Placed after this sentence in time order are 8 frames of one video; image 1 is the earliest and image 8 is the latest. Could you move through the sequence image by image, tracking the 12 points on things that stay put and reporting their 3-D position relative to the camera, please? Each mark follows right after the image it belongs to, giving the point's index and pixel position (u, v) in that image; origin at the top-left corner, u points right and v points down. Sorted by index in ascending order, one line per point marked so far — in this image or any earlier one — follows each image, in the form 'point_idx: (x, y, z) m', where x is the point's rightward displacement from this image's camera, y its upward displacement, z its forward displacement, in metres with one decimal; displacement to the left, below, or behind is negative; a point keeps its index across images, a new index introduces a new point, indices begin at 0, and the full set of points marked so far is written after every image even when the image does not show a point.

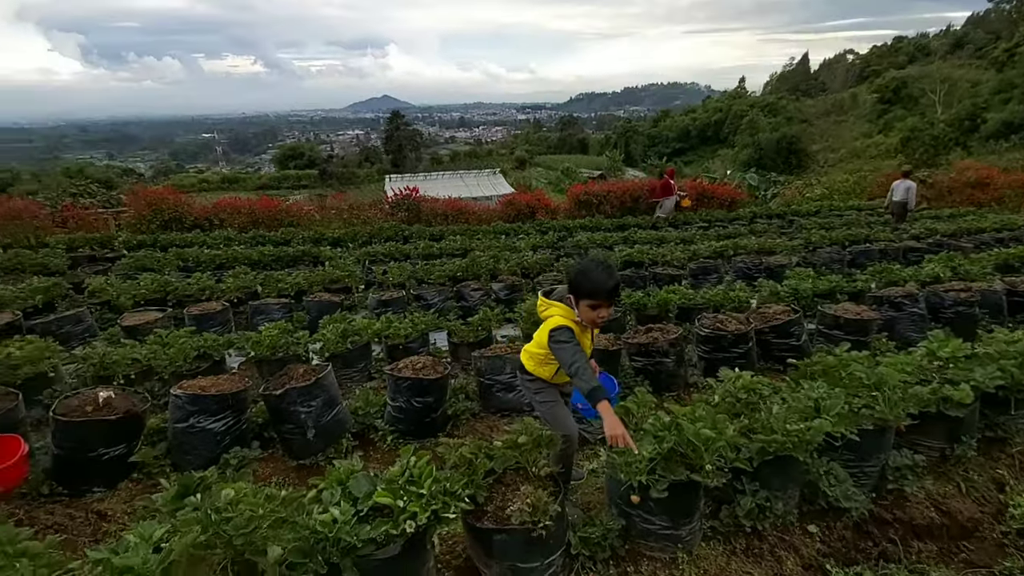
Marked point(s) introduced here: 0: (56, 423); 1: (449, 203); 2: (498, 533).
0: (-3.4, -1.0, +3.7) m
1: (-2.3, +3.0, +17.9) m
2: (-0.1, -1.3, +2.7) m
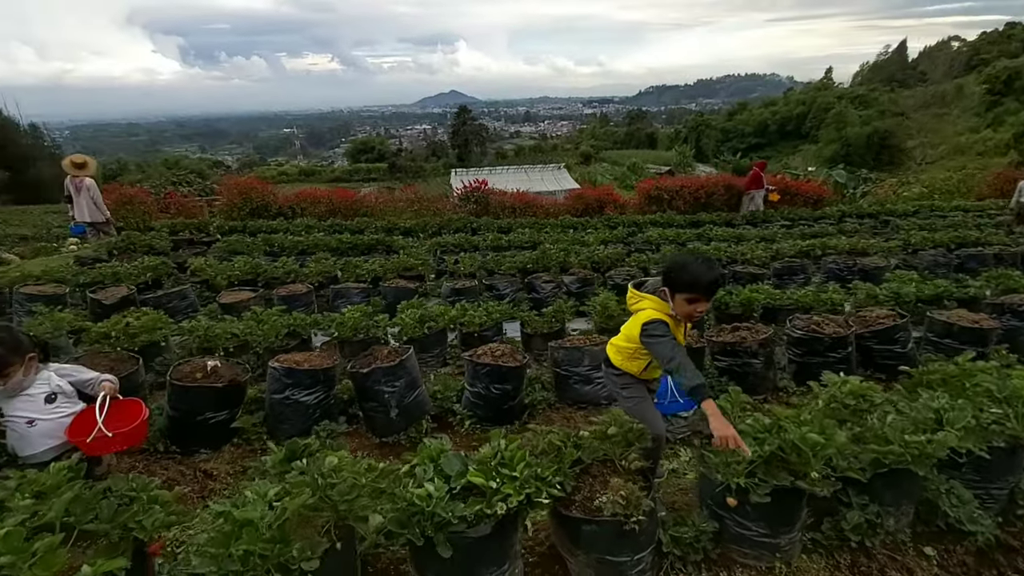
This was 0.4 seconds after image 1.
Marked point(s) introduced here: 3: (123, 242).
0: (-2.8, -0.8, +4.1) m
1: (+0.1, +3.3, +17.9) m
2: (+0.4, -1.2, +2.6) m
3: (-8.8, +1.0, +11.3) m
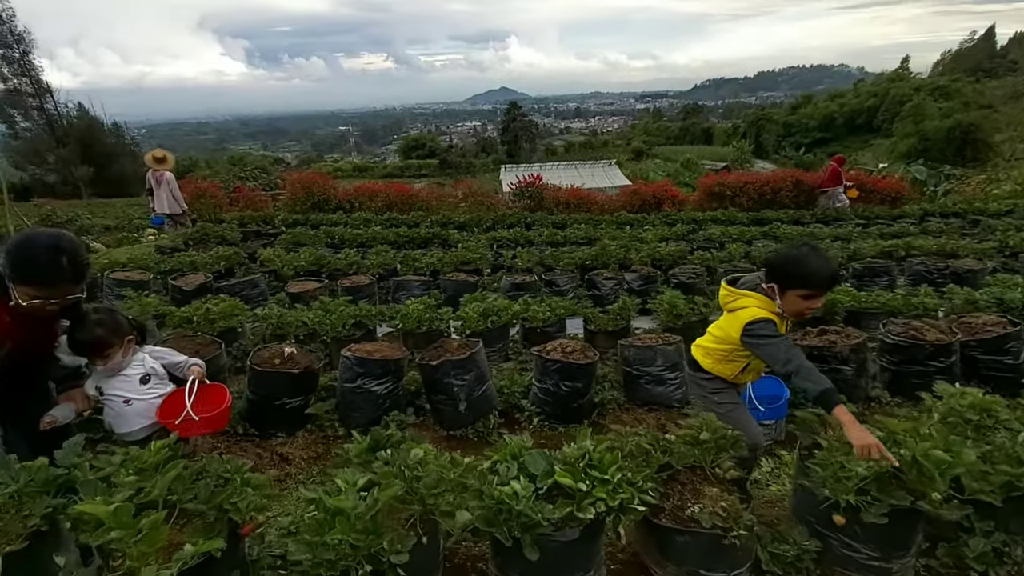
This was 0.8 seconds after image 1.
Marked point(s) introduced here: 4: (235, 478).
0: (-2.2, -0.7, +4.2) m
1: (+2.1, +3.4, +17.7) m
2: (+0.8, -1.2, +2.5) m
3: (-7.5, +1.3, +11.9) m
4: (-1.3, -0.9, +2.4) m
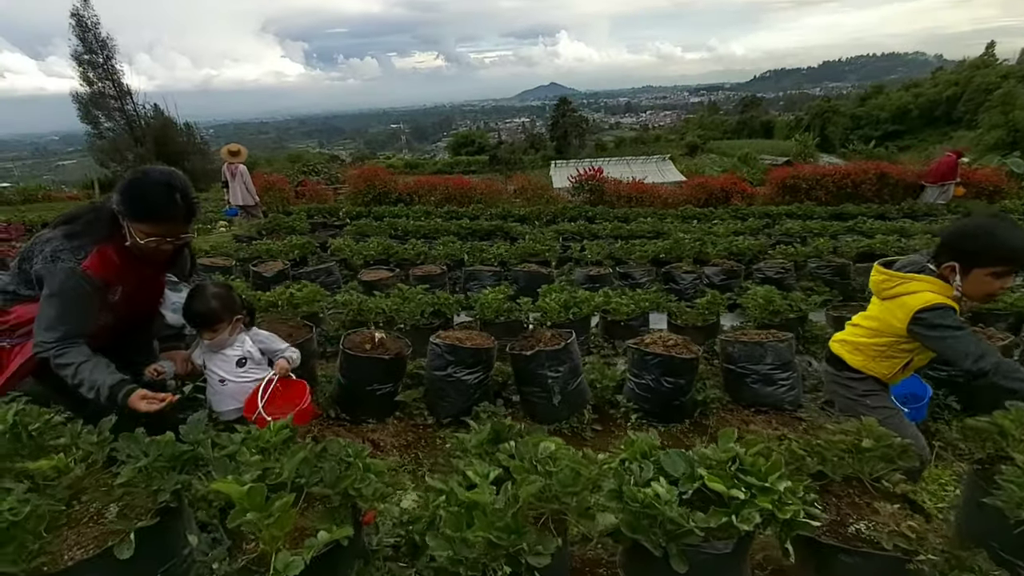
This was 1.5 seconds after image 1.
0: (-1.4, -0.5, +4.1) m
1: (+4.1, +3.5, +17.2) m
2: (+1.4, -1.1, +2.1) m
3: (-5.9, +1.6, +12.3) m
4: (-0.7, -0.8, +2.3) m
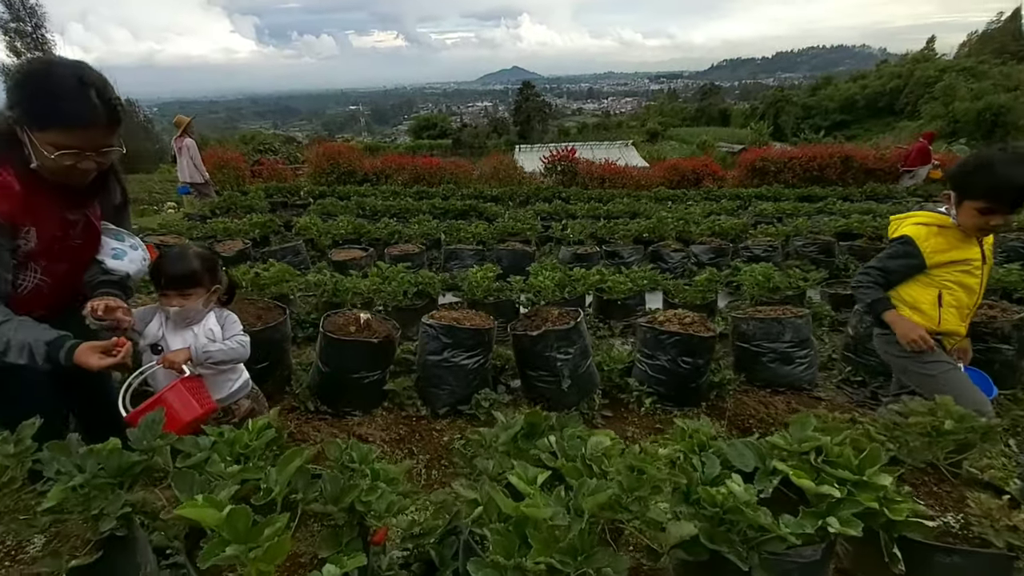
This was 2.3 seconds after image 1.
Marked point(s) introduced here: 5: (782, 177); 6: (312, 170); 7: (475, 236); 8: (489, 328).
0: (-1.3, -0.4, +3.6) m
1: (+3.2, +4.1, +16.9) m
2: (+1.6, -1.0, +1.9) m
3: (-6.5, +2.0, +11.3) m
4: (-0.5, -0.7, +1.8) m
5: (+9.1, +3.7, +16.9) m
6: (-6.6, +3.9, +16.7) m
7: (-0.6, +0.9, +8.3) m
8: (-0.2, -0.3, +3.8) m
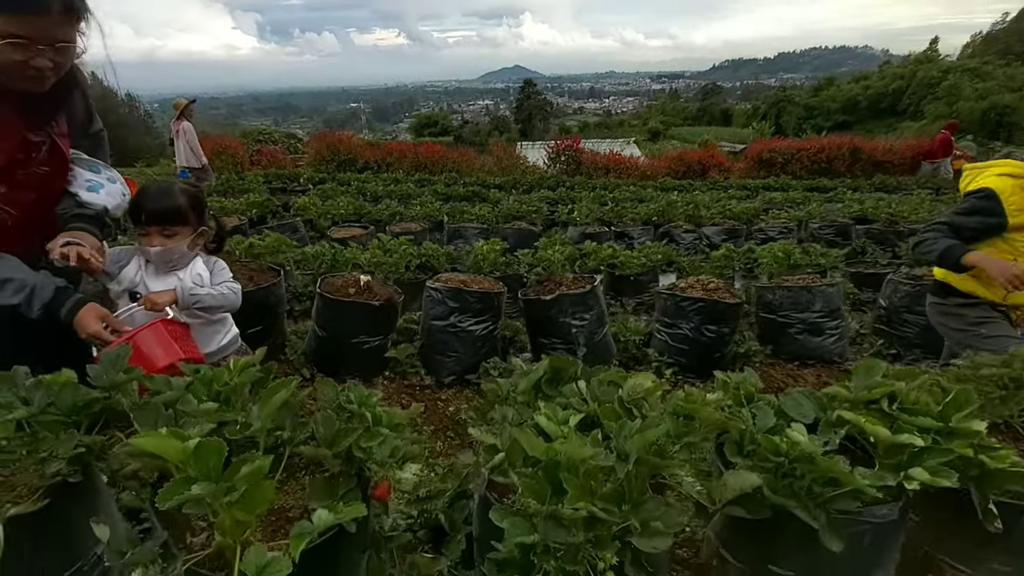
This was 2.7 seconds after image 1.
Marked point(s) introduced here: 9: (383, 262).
0: (-1.3, -0.1, +3.3) m
1: (+3.3, +4.4, +16.6) m
2: (+1.7, -0.7, +1.6) m
3: (-6.4, +2.3, +11.1) m
4: (-0.5, -0.4, +1.6) m
5: (+9.2, +4.0, +16.6) m
6: (-6.5, +4.3, +16.4) m
7: (-0.5, +1.2, +8.0) m
8: (-0.1, 0.0, +3.5) m
9: (-1.3, +0.3, +5.0) m
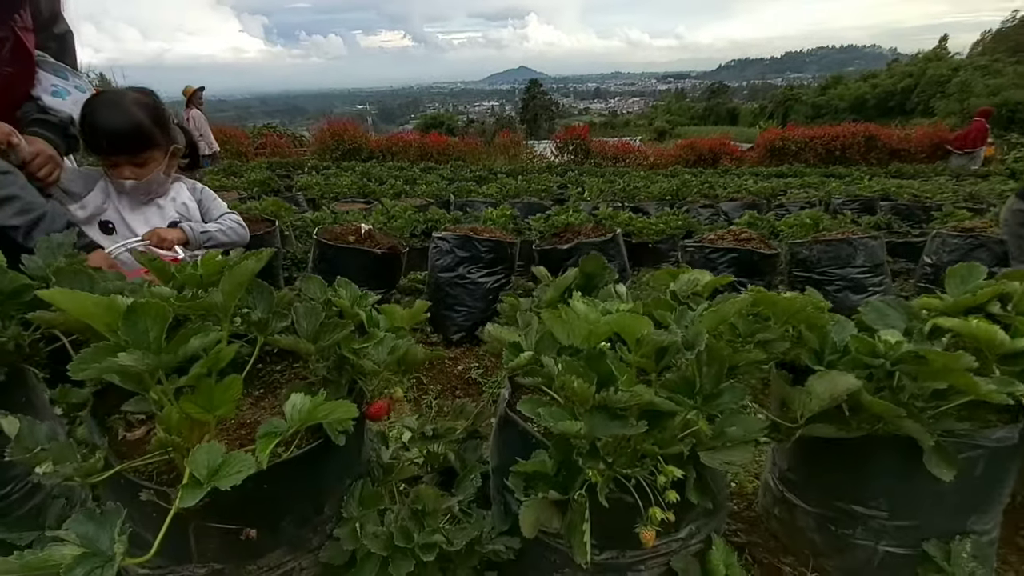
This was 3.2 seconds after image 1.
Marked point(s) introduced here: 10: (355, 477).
0: (-1.2, +0.2, +3.1) m
1: (+3.5, +4.7, +16.3) m
2: (+1.8, -0.4, +1.3) m
3: (-6.2, +2.6, +10.8) m
4: (-0.4, -0.1, +1.3) m
5: (+9.4, +4.2, +16.3) m
6: (-6.3, +4.6, +16.2) m
7: (-0.4, +1.5, +7.7) m
8: (0.0, +0.3, +3.2) m
9: (-1.2, +0.6, +4.7) m
10: (-0.4, -0.5, +1.2) m
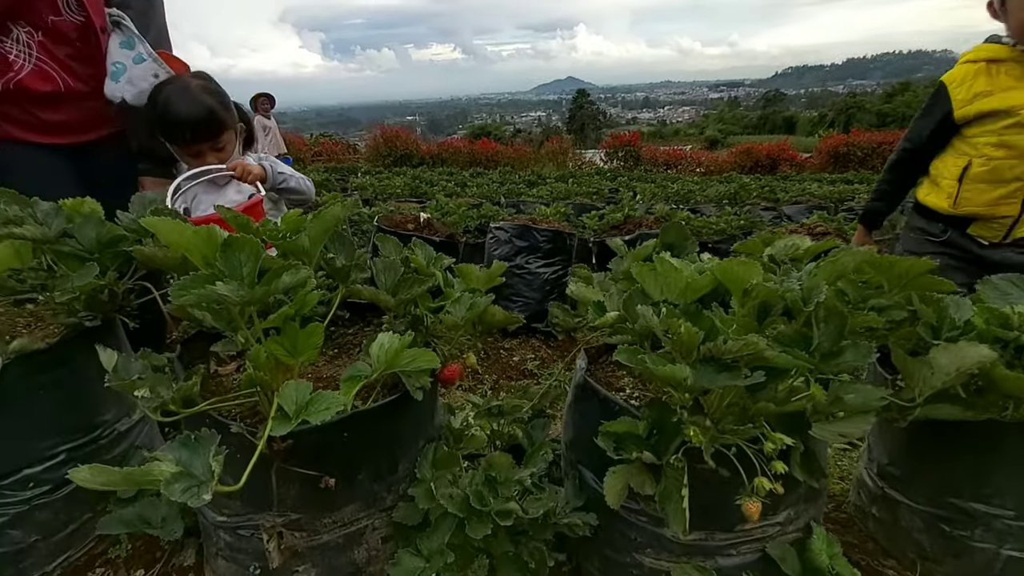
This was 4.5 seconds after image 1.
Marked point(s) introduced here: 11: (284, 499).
0: (-0.8, +0.3, +3.1) m
1: (+5.1, +4.4, +16.0) m
2: (+1.9, -0.4, +1.1) m
3: (-5.1, +2.6, +11.3) m
4: (-0.2, 0.0, +1.2) m
5: (+11.0, +3.8, +15.4) m
6: (-4.7, +4.5, +16.7) m
7: (+0.4, +1.4, +7.7) m
8: (+0.4, +0.3, +3.2) m
9: (-0.7, +0.6, +4.8) m
10: (-0.2, -0.4, +1.2) m
11: (-0.5, -0.4, +1.0) m
